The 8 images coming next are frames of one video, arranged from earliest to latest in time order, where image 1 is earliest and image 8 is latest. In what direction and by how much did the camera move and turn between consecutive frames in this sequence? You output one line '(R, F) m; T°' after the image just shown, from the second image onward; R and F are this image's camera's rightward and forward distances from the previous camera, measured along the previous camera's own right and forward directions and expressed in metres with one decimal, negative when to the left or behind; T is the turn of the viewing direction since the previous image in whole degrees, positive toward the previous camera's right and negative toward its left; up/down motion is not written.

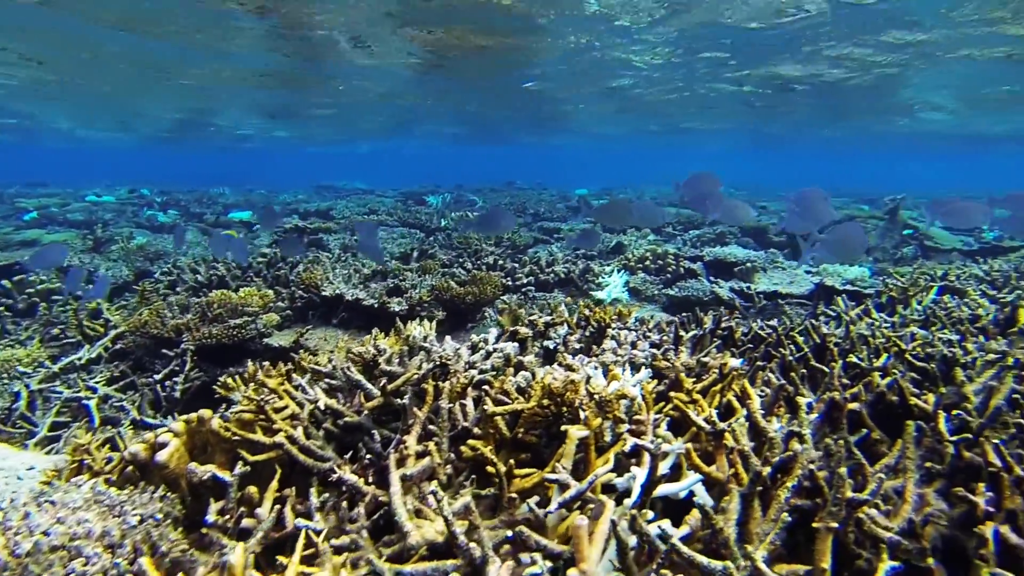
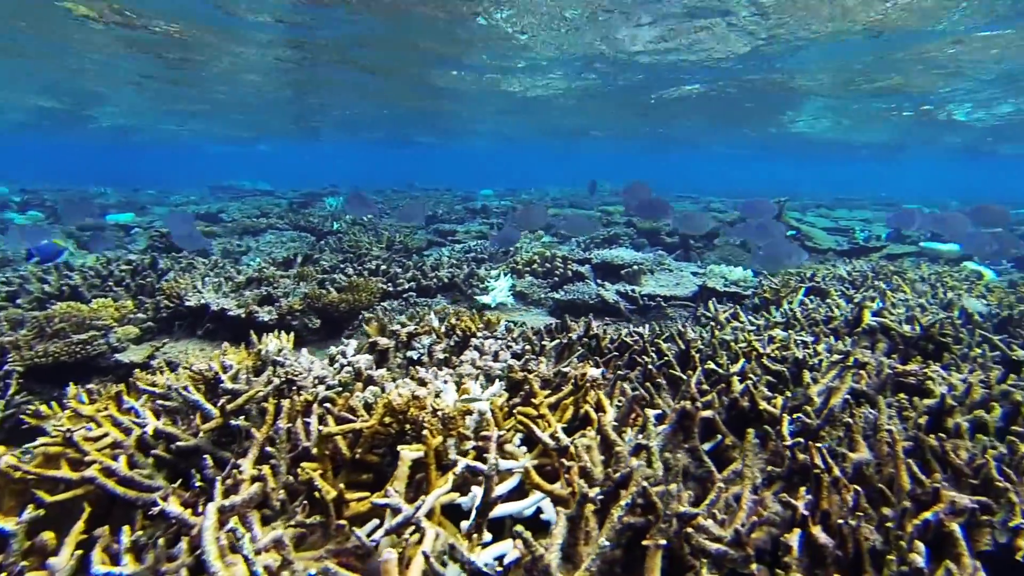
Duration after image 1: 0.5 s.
(+0.2, +0.1) m; +6°
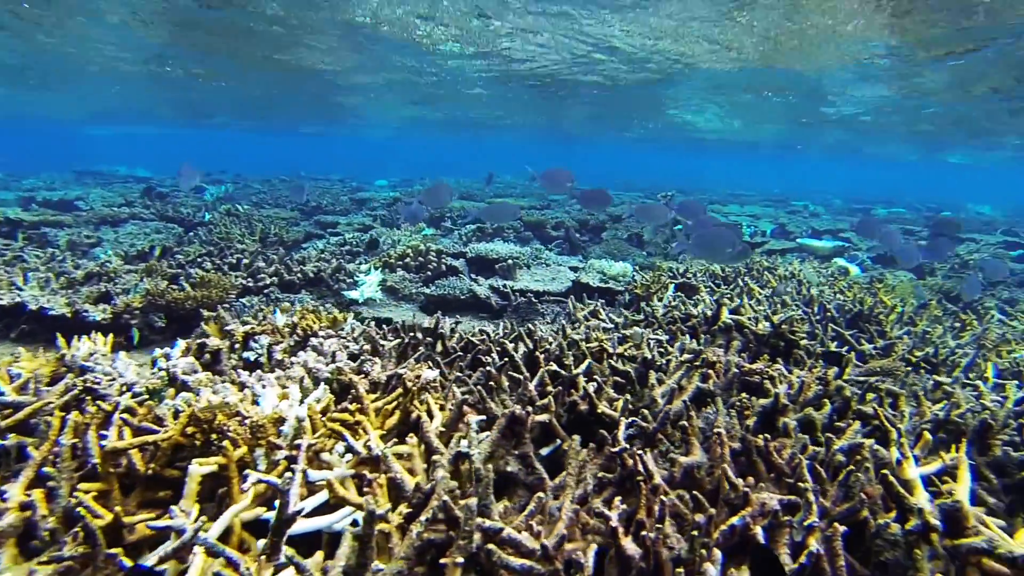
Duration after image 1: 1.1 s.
(+0.3, +0.1) m; +7°
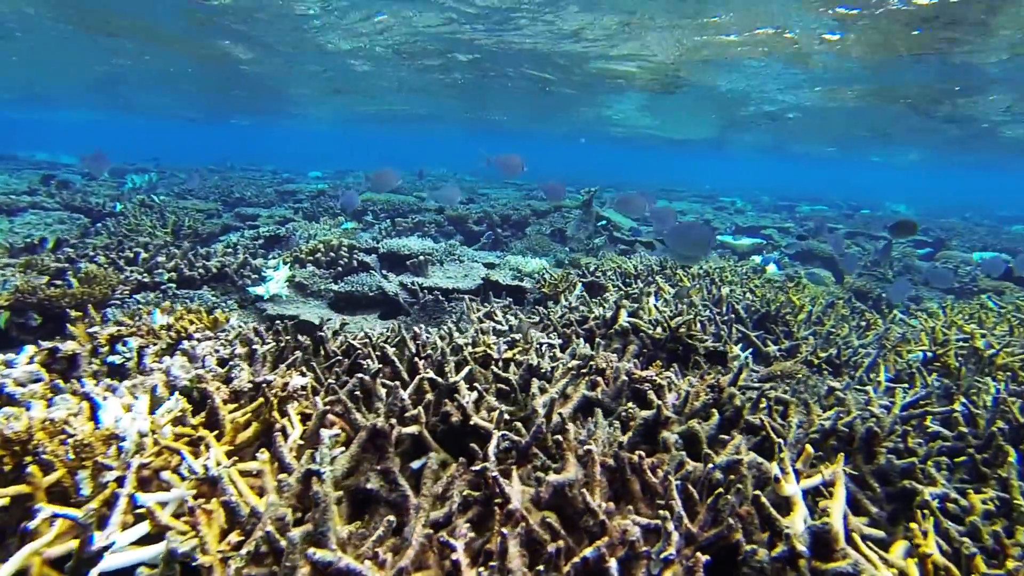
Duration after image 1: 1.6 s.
(+0.2, +0.2) m; +4°
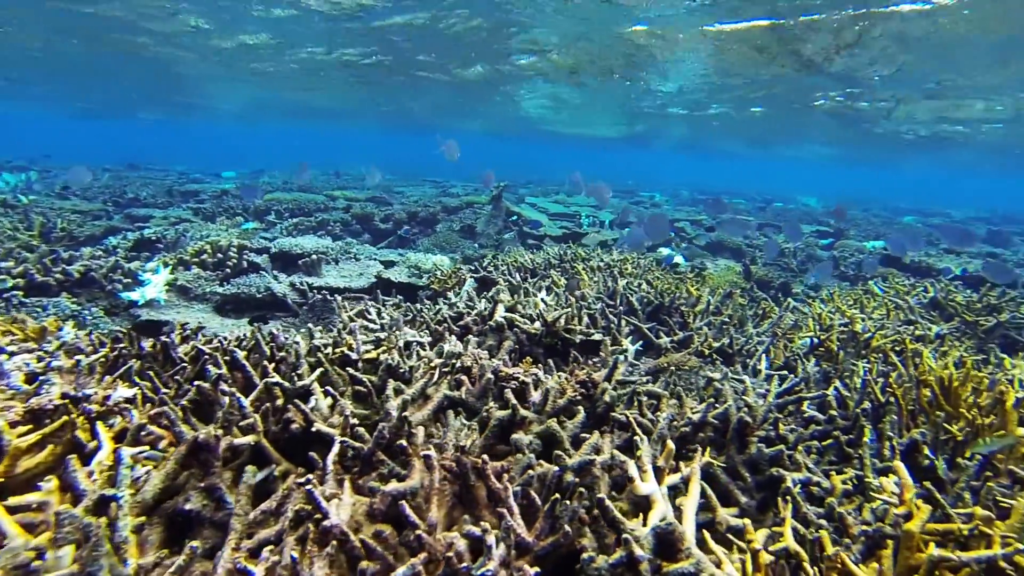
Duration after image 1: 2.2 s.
(+0.3, +0.2) m; +5°
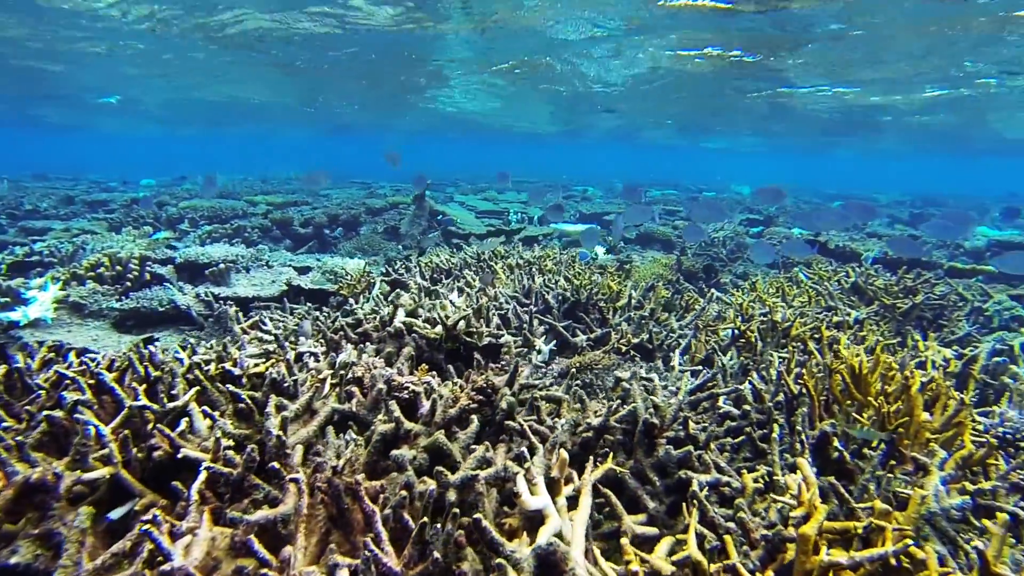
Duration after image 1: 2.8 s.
(+0.2, +0.2) m; +4°
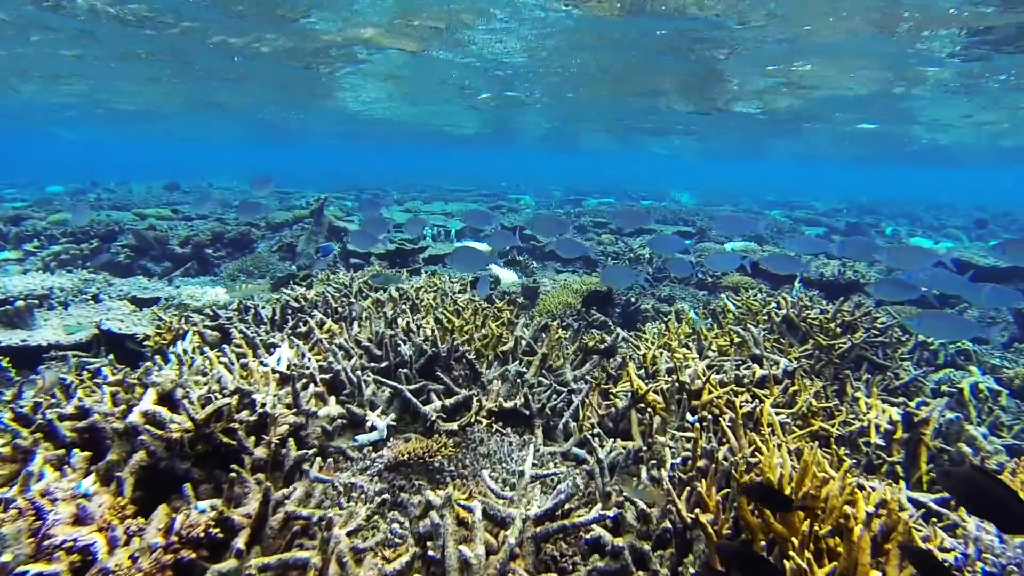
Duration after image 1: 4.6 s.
(+0.5, +1.1) m; +3°
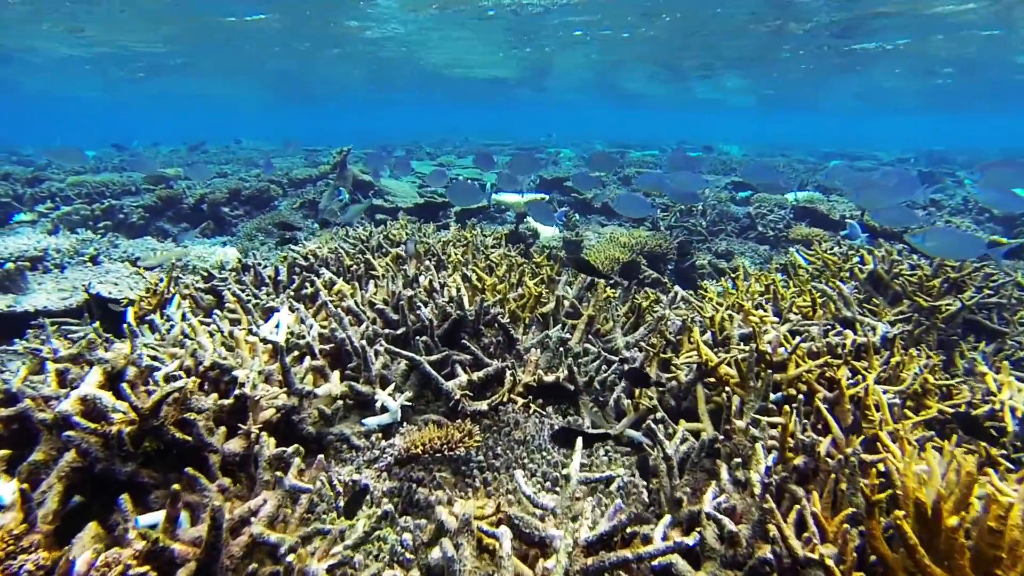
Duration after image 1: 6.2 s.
(0.0, +0.6) m; -3°
